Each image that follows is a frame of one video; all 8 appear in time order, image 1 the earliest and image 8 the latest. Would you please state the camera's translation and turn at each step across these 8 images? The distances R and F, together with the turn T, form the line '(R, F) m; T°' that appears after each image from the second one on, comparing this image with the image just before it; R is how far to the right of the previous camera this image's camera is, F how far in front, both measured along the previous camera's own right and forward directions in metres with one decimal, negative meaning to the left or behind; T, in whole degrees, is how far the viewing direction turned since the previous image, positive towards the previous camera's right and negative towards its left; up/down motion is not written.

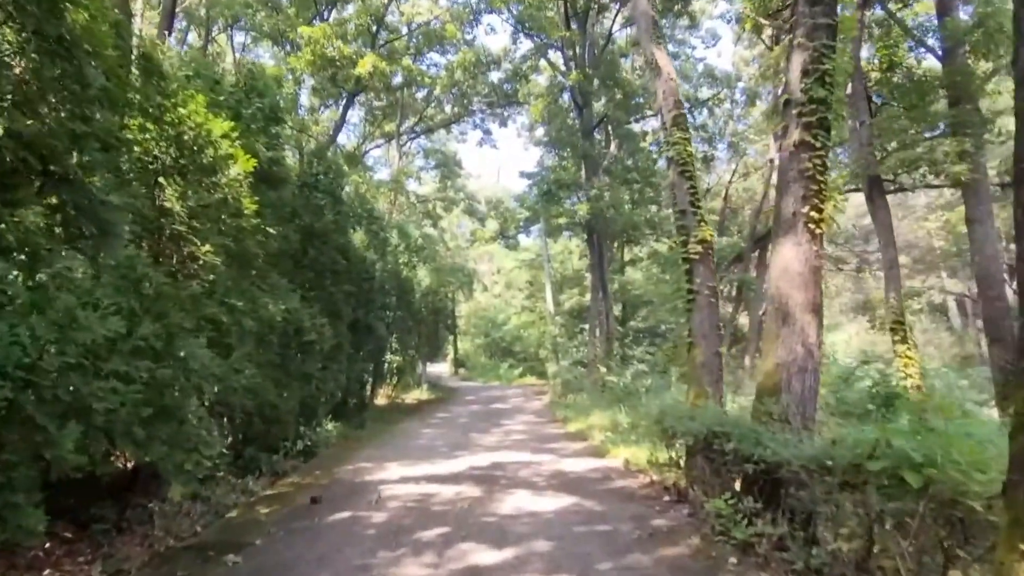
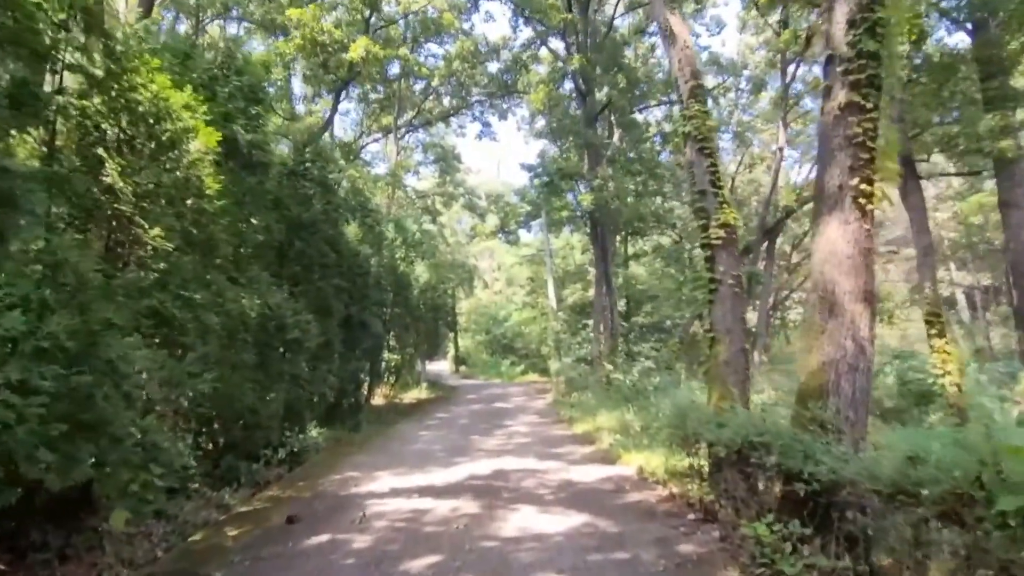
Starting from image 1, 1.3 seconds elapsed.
(0.0, +0.9) m; 0°
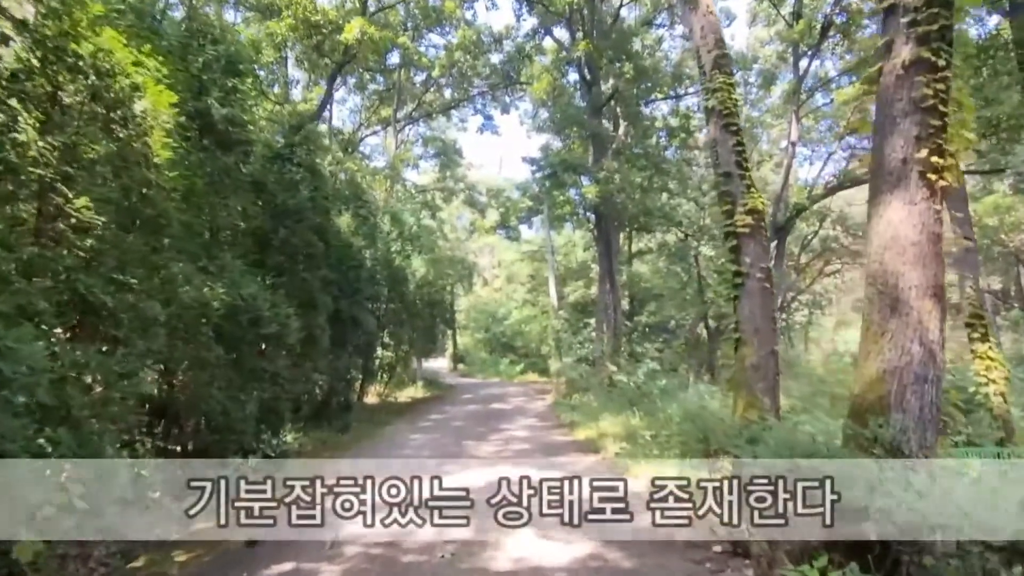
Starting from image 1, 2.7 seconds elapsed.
(0.0, +0.9) m; 0°
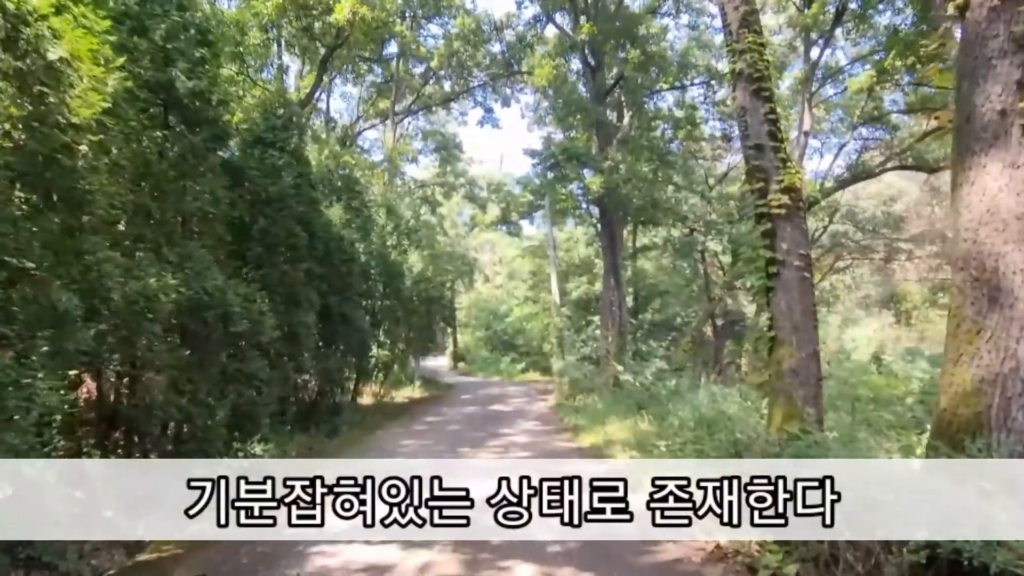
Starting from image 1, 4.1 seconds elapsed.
(0.0, +1.0) m; 0°
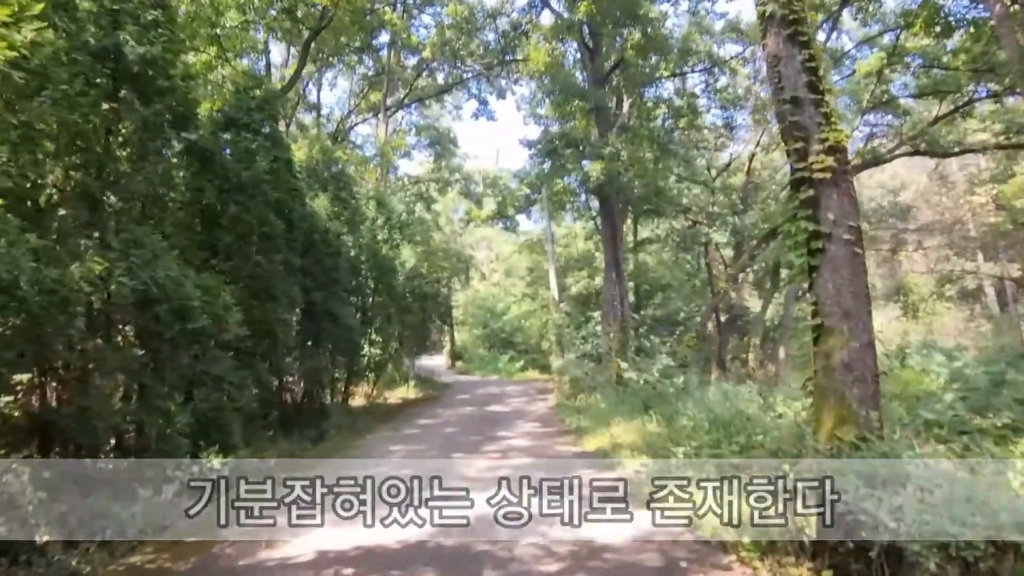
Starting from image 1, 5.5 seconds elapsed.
(0.0, +1.0) m; 0°
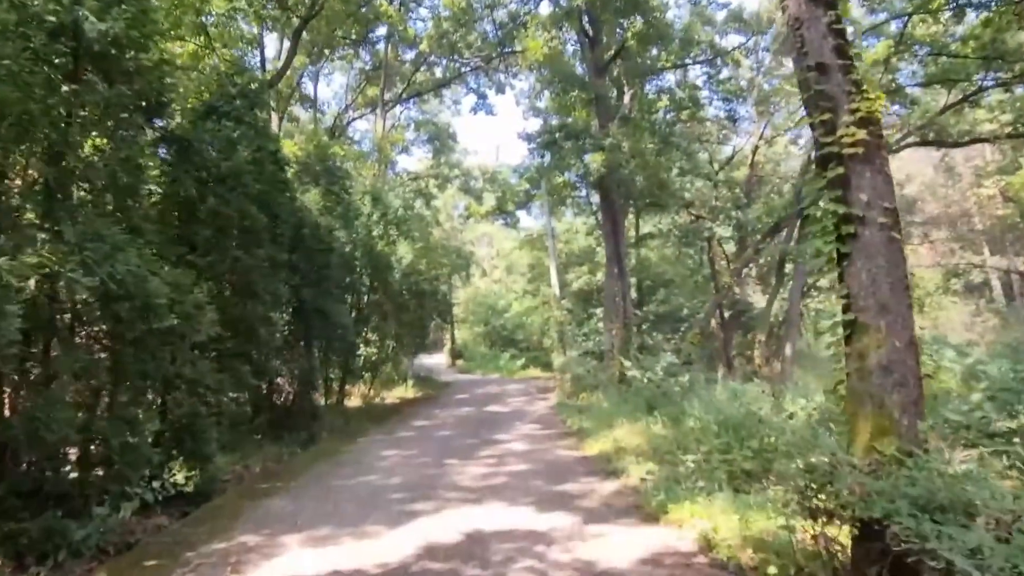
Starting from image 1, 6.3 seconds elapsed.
(+0.1, +0.6) m; 0°
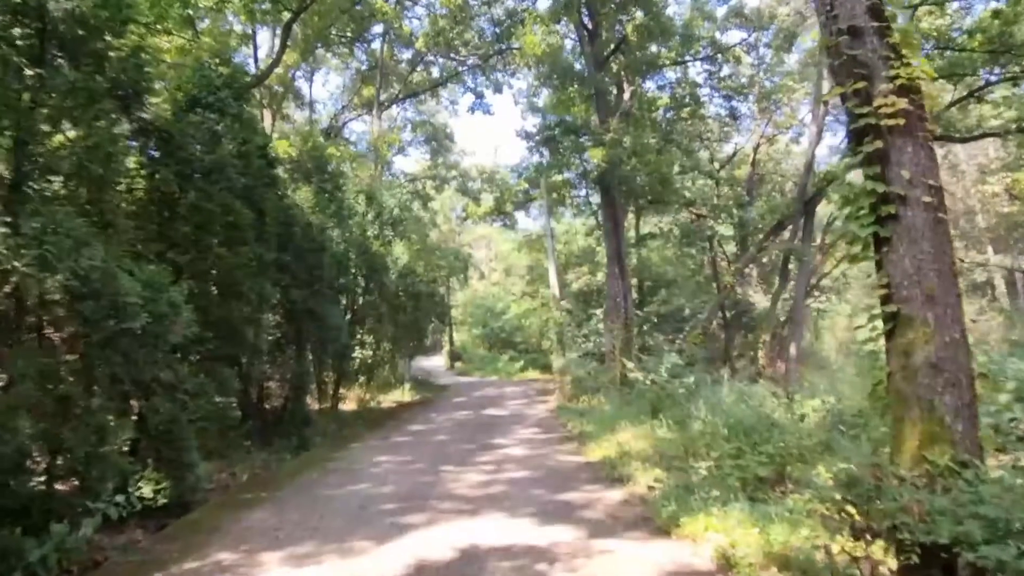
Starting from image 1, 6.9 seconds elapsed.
(0.0, +0.5) m; 0°
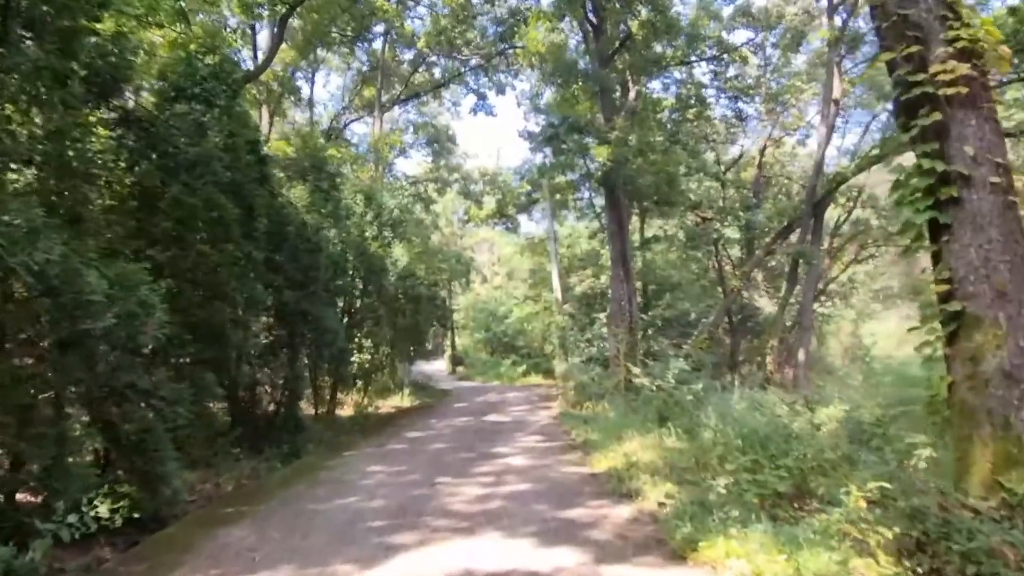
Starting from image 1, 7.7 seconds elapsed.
(0.0, +0.6) m; 0°
